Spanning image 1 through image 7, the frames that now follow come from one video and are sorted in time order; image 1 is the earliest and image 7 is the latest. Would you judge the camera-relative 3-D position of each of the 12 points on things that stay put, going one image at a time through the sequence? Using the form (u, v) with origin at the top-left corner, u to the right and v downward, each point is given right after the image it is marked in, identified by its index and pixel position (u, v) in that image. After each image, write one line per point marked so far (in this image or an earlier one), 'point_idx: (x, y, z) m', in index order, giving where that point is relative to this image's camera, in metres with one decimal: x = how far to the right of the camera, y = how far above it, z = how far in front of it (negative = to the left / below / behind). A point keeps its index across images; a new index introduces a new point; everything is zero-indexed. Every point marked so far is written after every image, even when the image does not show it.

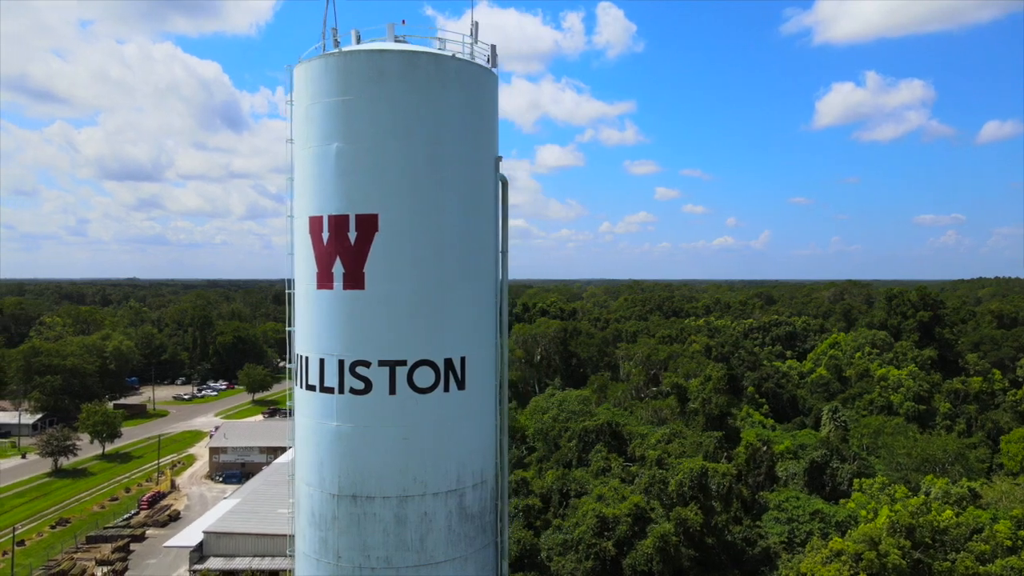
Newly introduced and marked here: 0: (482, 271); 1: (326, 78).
0: (-0.5, +0.3, +9.0) m
1: (-2.6, +2.9, +8.3) m
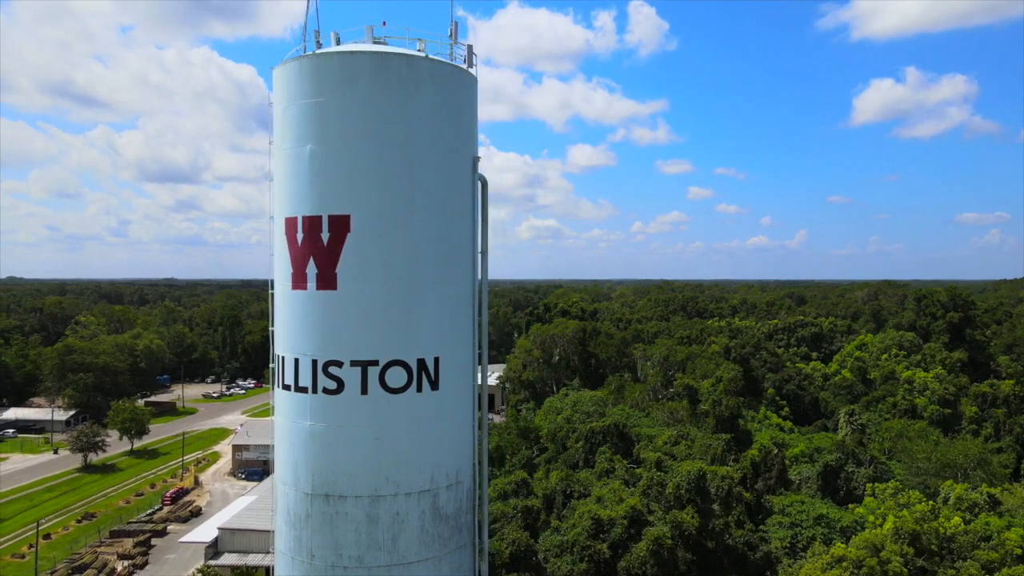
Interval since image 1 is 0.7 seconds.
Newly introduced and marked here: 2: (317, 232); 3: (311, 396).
0: (-0.8, +0.3, +9.0) m
1: (-3.0, +2.9, +8.4) m
2: (-2.7, +0.8, +8.2) m
3: (-2.8, -1.5, +8.3) m
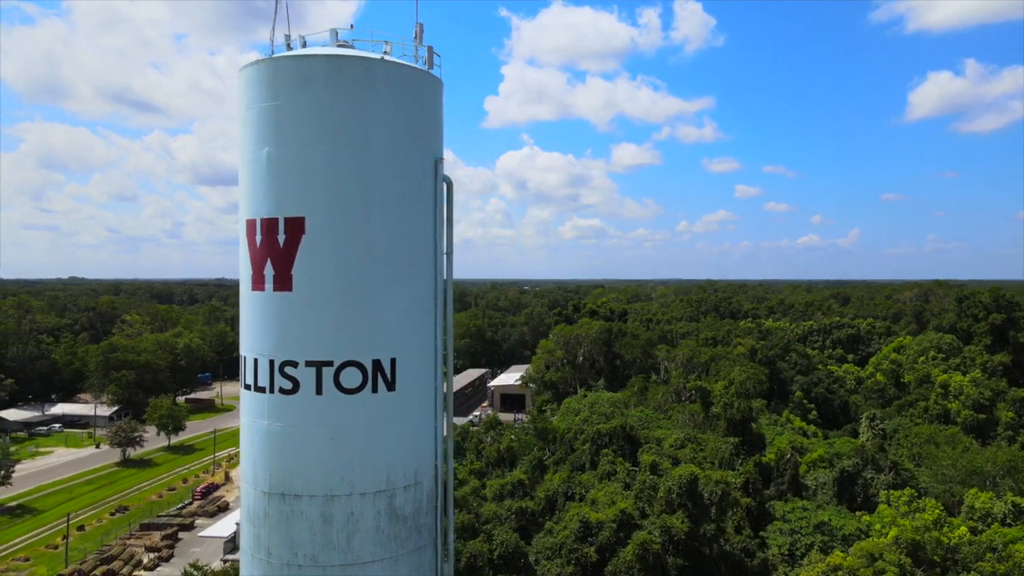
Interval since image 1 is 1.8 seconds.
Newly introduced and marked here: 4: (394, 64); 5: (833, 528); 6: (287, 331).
0: (-1.4, +0.3, +9.0) m
1: (-3.6, +2.9, +8.5) m
2: (-3.3, +0.7, +8.3) m
3: (-3.4, -1.5, +8.4) m
4: (-1.7, +3.2, +8.6) m
5: (+8.5, -6.3, +16.0) m
6: (-3.1, -0.6, +8.3) m
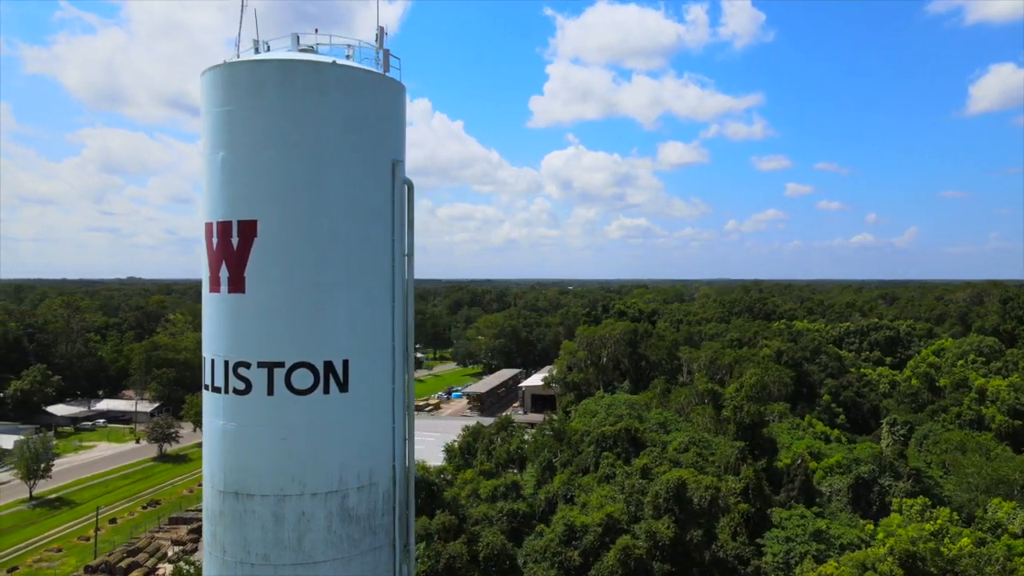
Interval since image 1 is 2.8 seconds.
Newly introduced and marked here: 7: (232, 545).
0: (-2.1, +0.2, +9.0) m
1: (-4.3, +2.9, +8.7) m
2: (-4.0, +0.7, +8.5) m
3: (-4.1, -1.5, +8.6) m
4: (-2.4, +3.2, +8.6) m
5: (+8.2, -6.4, +15.5) m
6: (-3.8, -0.6, +8.4) m
7: (-3.9, -3.6, +8.4) m
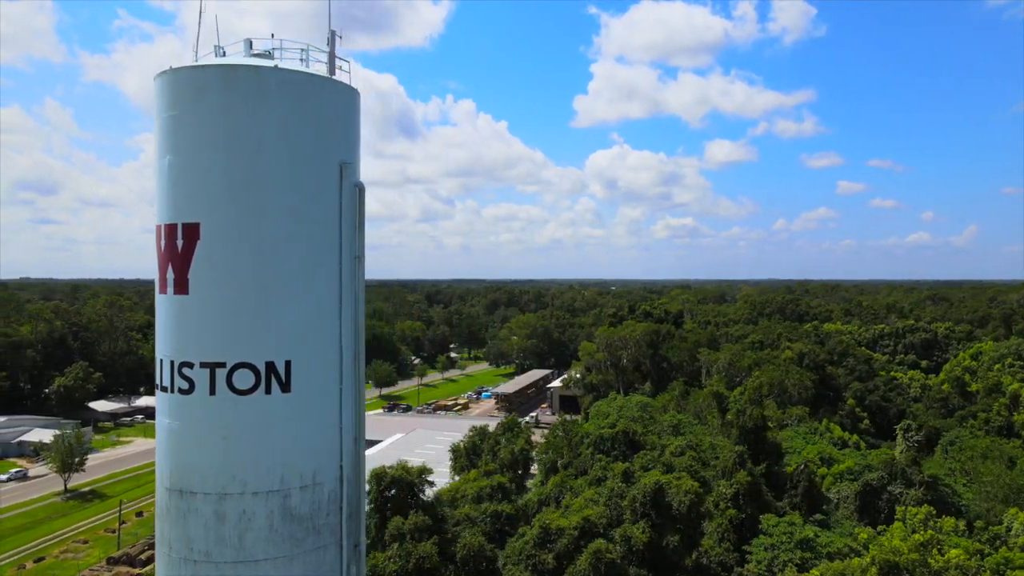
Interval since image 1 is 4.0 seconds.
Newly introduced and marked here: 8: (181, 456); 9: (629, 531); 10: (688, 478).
0: (-2.9, +0.2, +9.1) m
1: (-5.2, +2.8, +8.9) m
2: (-4.9, +0.7, +8.6) m
3: (-5.0, -1.6, +8.7) m
4: (-3.2, +3.1, +8.7) m
5: (+7.6, -6.4, +15.1) m
6: (-4.7, -0.6, +8.6) m
7: (-4.8, -3.6, +8.6) m
8: (-4.7, -2.4, +8.6) m
9: (+2.8, -5.7, +14.2) m
10: (+4.9, -5.3, +16.8) m
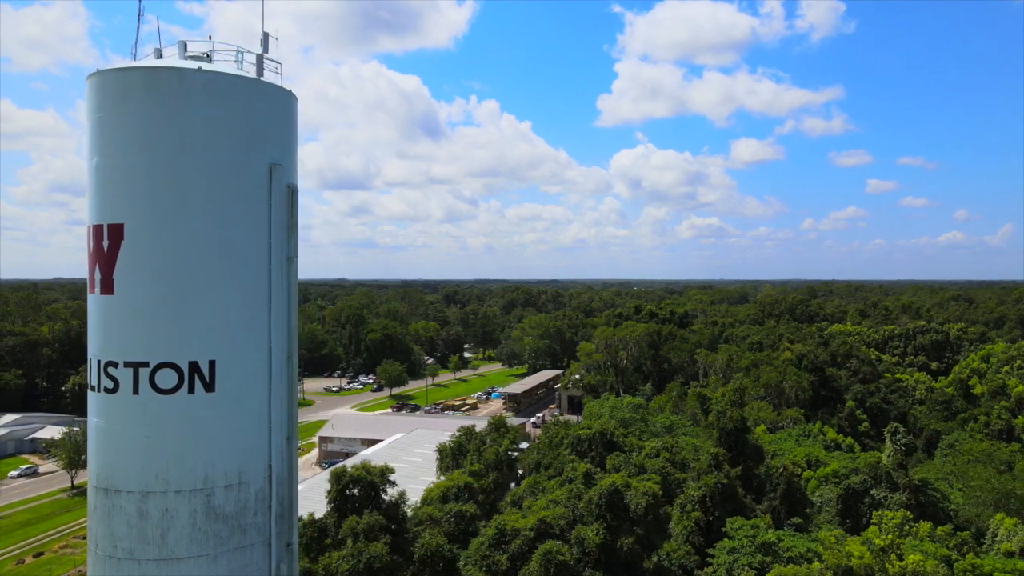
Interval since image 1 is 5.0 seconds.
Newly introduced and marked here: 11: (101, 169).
0: (-4.0, +0.2, +9.2) m
1: (-6.3, +2.8, +9.0) m
2: (-6.0, +0.7, +8.8) m
3: (-6.1, -1.6, +8.9) m
4: (-4.4, +3.1, +8.8) m
5: (+6.6, -6.4, +14.9) m
6: (-5.8, -0.6, +8.7) m
7: (-5.9, -3.6, +8.7) m
8: (-5.9, -2.4, +8.7) m
9: (+1.8, -5.8, +14.2) m
10: (+3.9, -5.3, +16.7) m
11: (-6.0, +1.7, +8.8) m
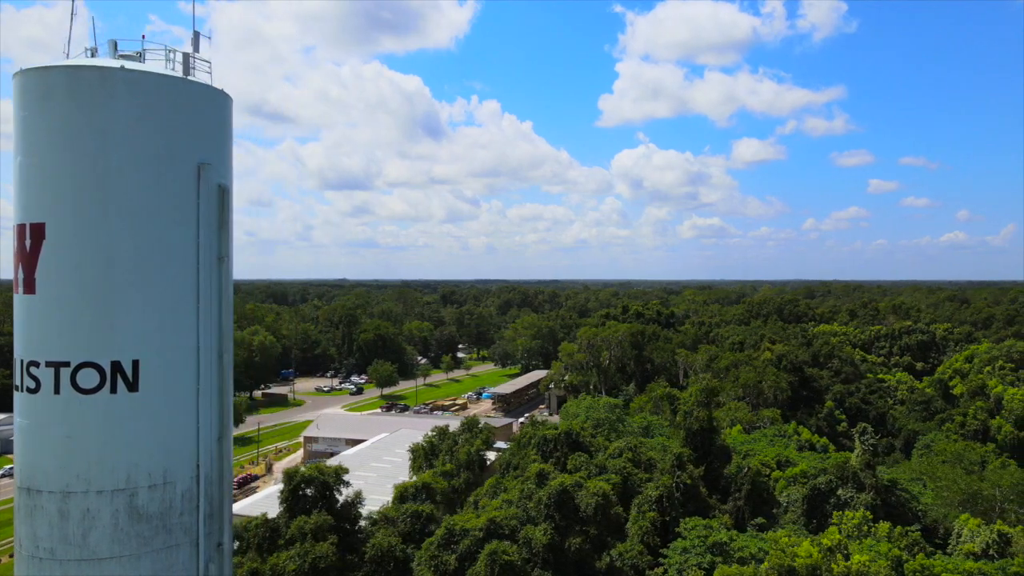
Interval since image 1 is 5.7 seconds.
0: (-5.1, +0.2, +9.1) m
1: (-7.4, +2.9, +8.9) m
2: (-7.1, +0.7, +8.7) m
3: (-7.2, -1.6, +8.8) m
4: (-5.4, +3.1, +8.8) m
5: (+5.4, -6.5, +15.0) m
6: (-6.9, -0.6, +8.7) m
7: (-7.0, -3.6, +8.7) m
8: (-7.0, -2.4, +8.7) m
9: (+0.6, -5.8, +14.2) m
10: (+2.7, -5.3, +16.7) m
11: (-7.1, +1.7, +8.8) m
